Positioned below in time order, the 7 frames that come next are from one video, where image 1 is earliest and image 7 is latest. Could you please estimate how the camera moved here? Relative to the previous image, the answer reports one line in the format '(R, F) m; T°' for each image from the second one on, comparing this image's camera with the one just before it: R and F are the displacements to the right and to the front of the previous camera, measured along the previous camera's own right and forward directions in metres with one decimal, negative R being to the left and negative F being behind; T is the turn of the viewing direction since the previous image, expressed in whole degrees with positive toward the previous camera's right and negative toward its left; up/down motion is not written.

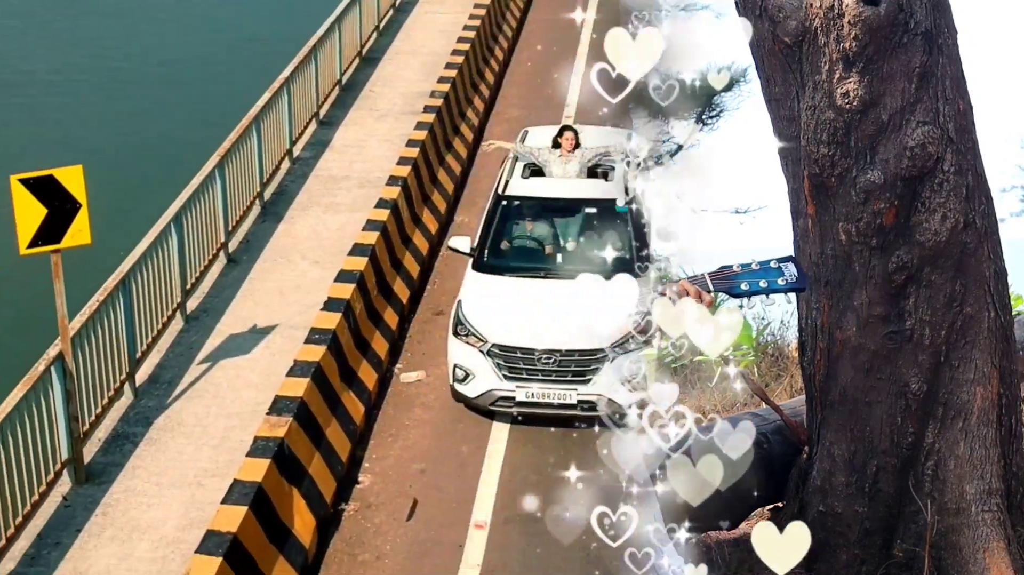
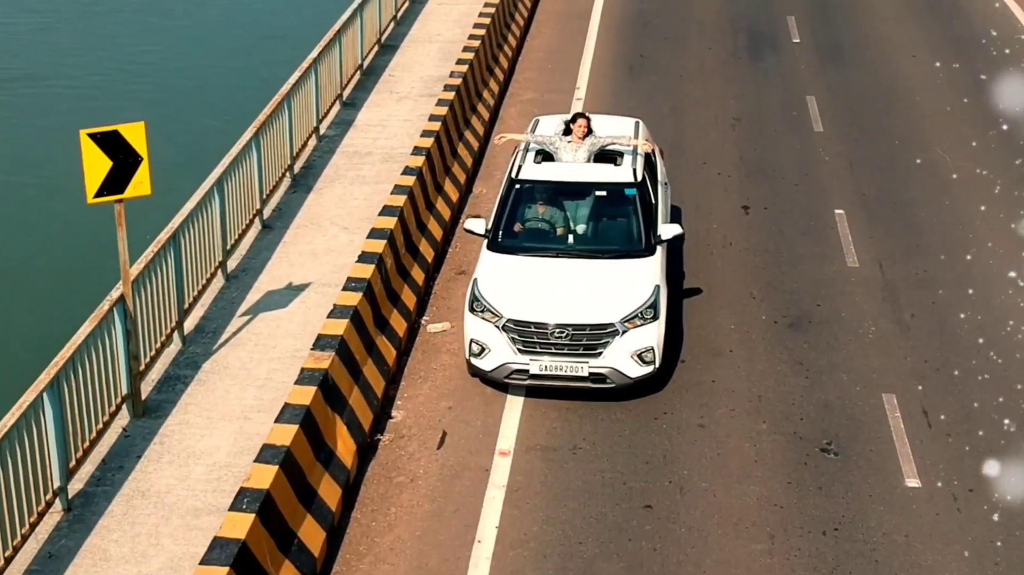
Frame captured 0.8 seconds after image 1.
(-0.2, -1.0) m; 0°
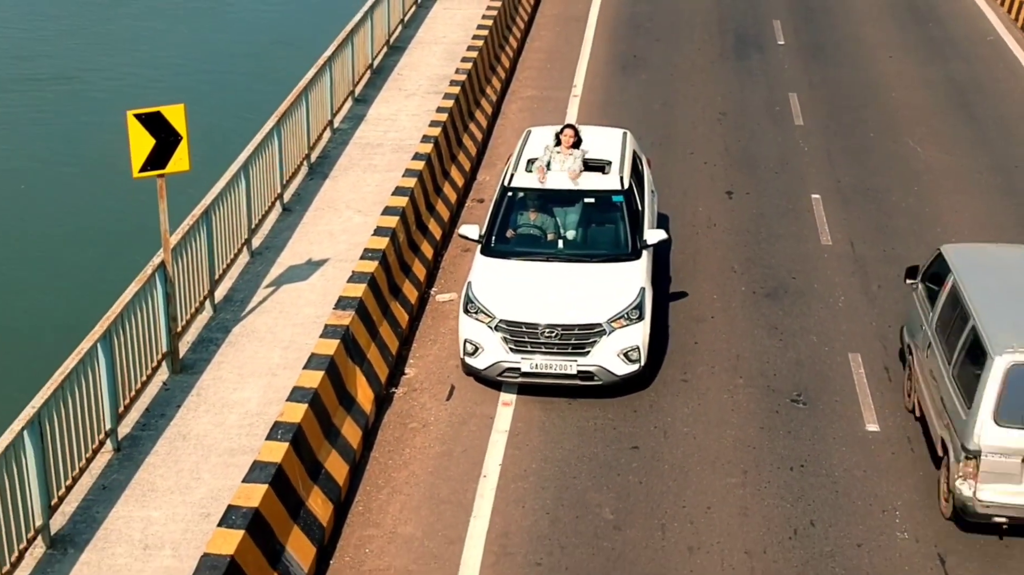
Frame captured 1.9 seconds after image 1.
(0.0, -1.3) m; 0°
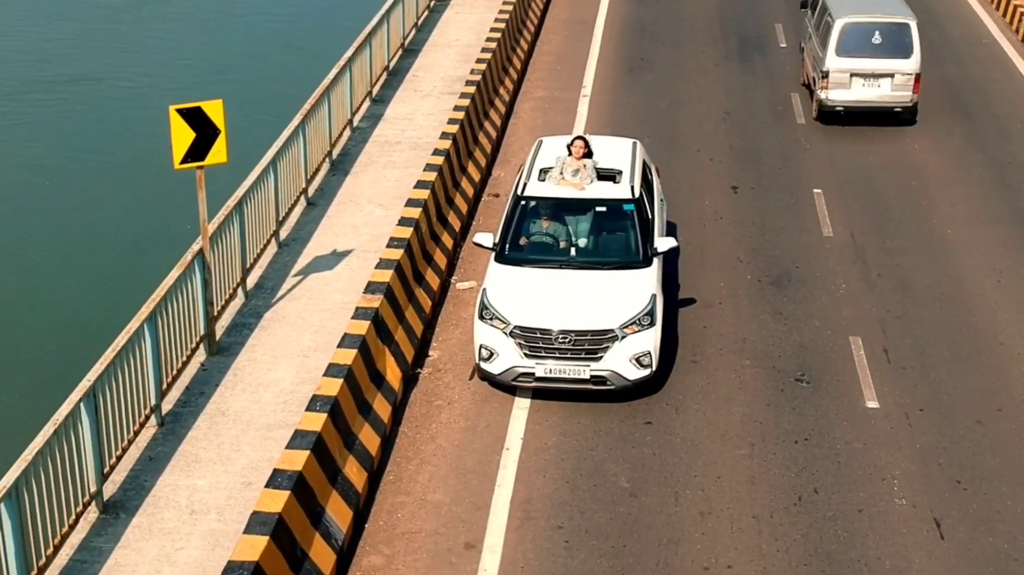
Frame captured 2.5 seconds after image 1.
(-0.2, -0.7) m; 0°
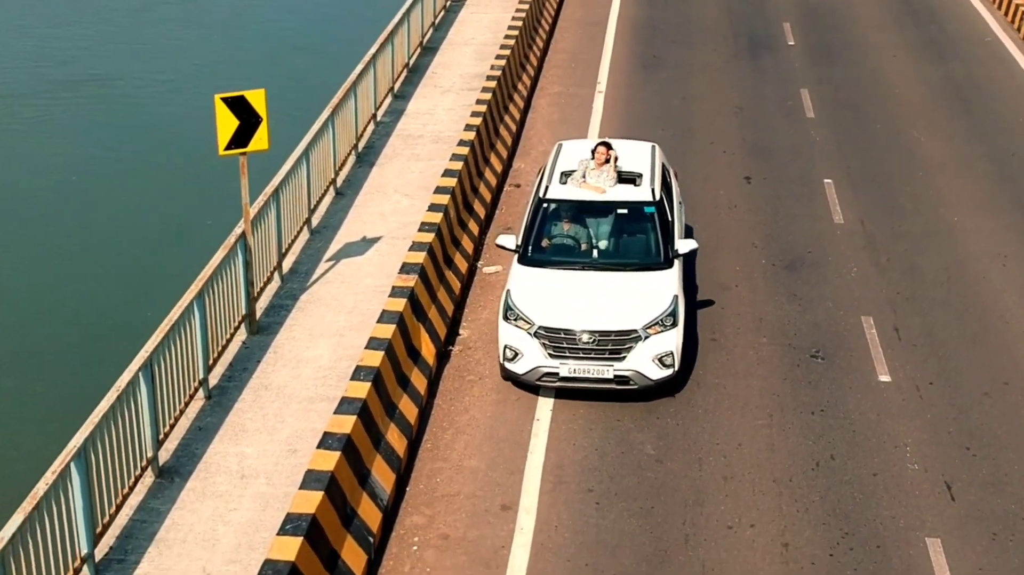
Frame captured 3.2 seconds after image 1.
(-0.3, -0.6) m; 0°
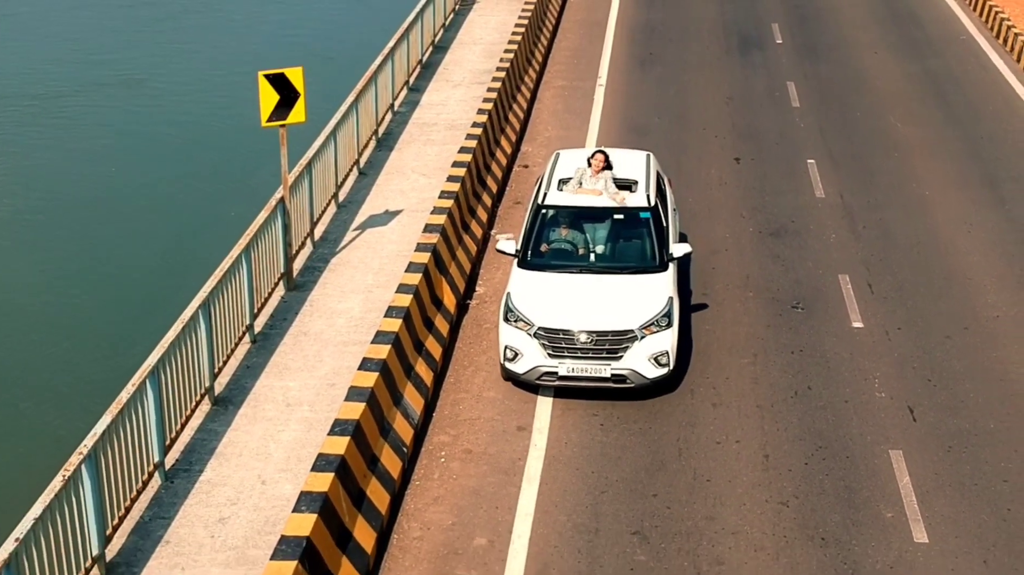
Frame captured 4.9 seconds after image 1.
(-0.1, -1.6) m; 0°
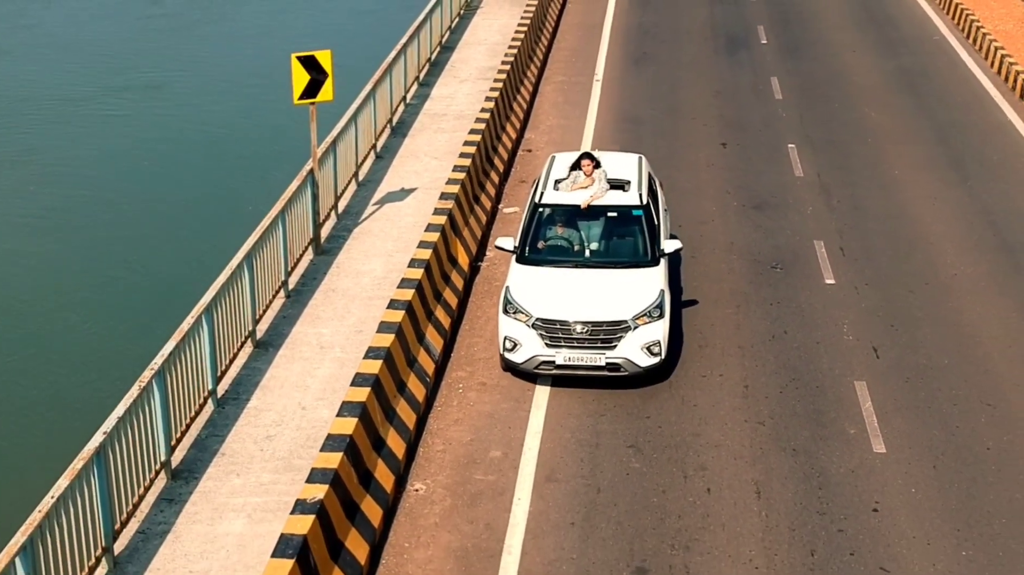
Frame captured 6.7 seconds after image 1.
(-0.1, -1.7) m; 0°
